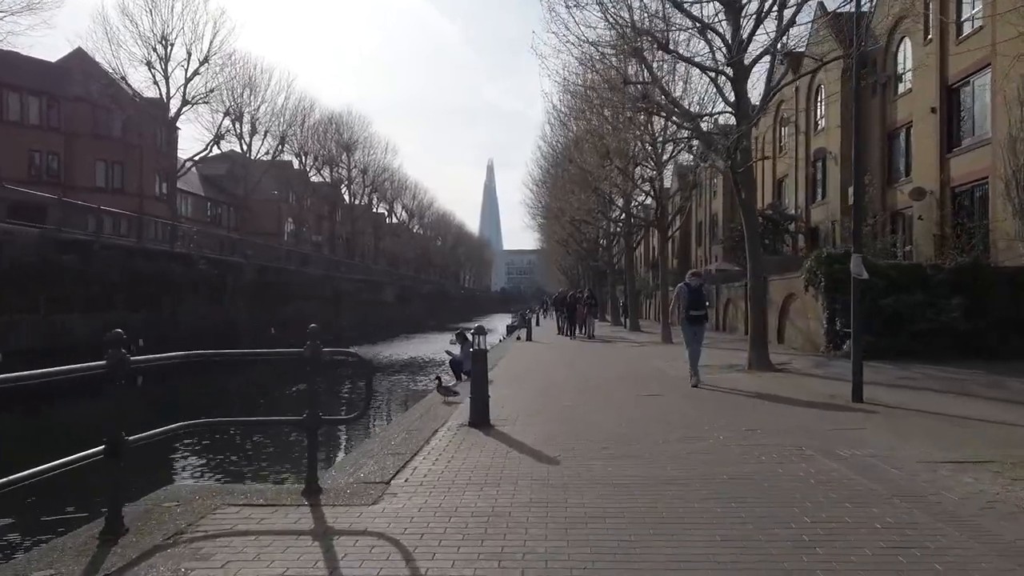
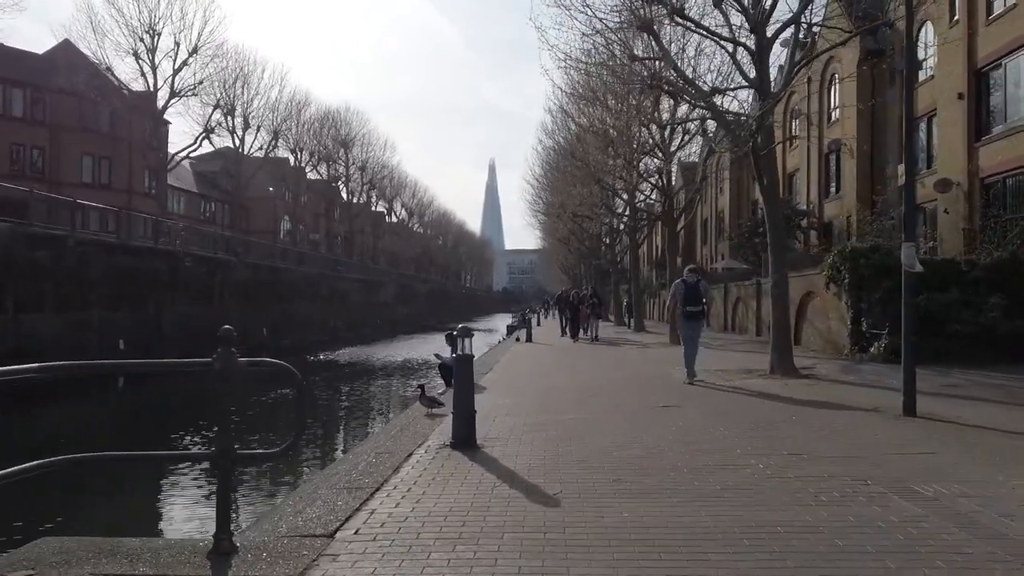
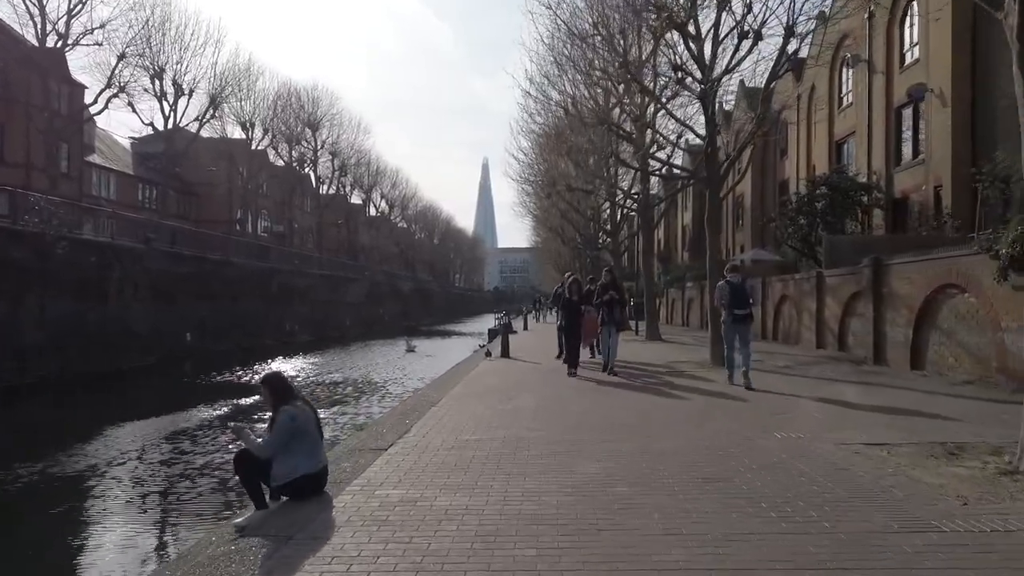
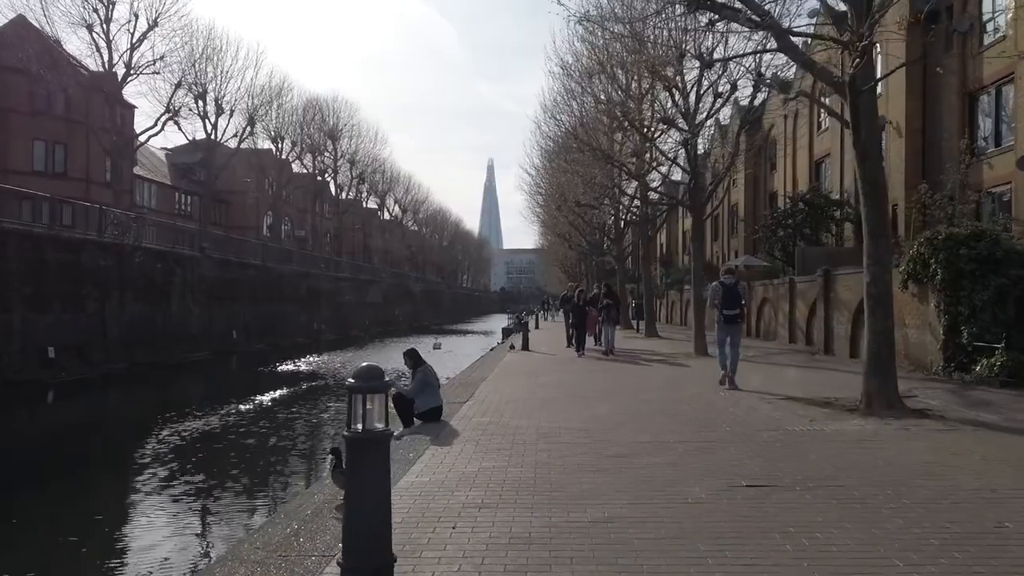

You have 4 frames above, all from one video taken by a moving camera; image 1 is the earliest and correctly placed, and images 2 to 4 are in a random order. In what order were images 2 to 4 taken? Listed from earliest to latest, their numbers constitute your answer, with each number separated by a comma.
2, 4, 3
